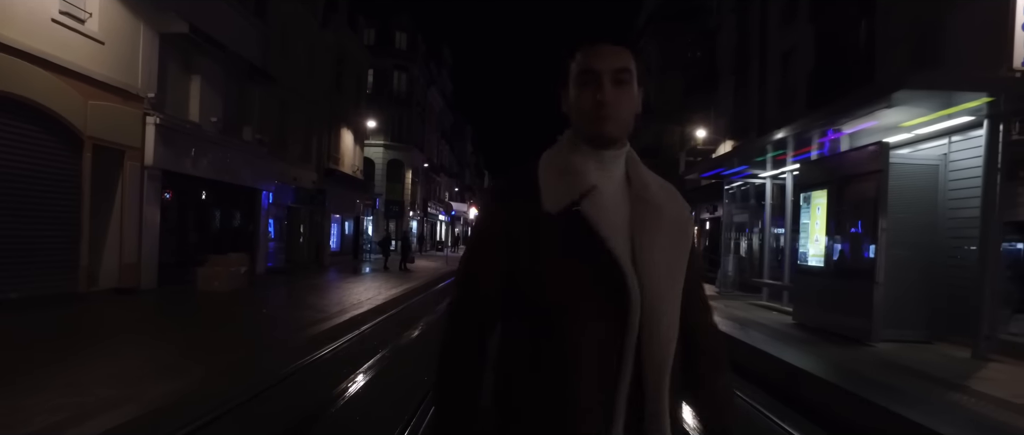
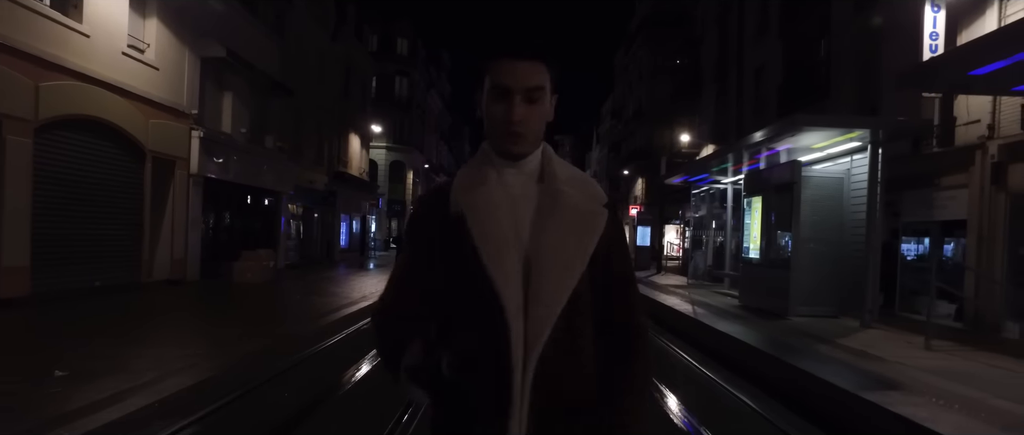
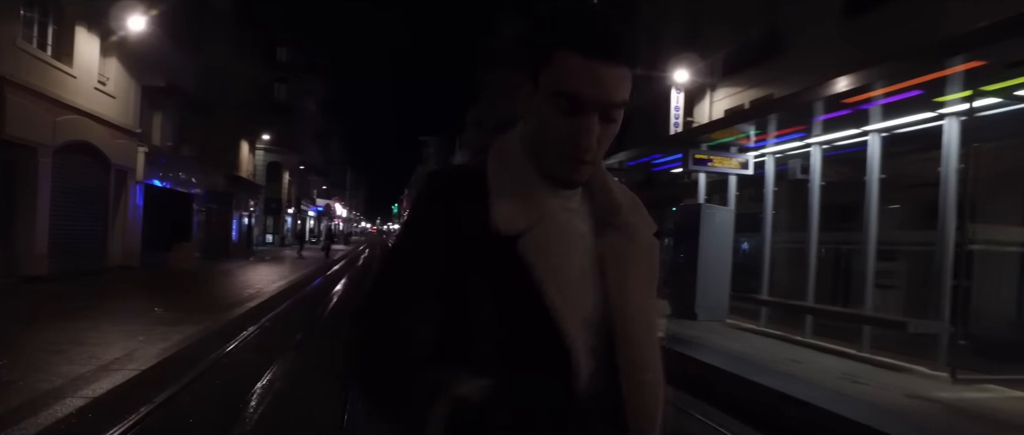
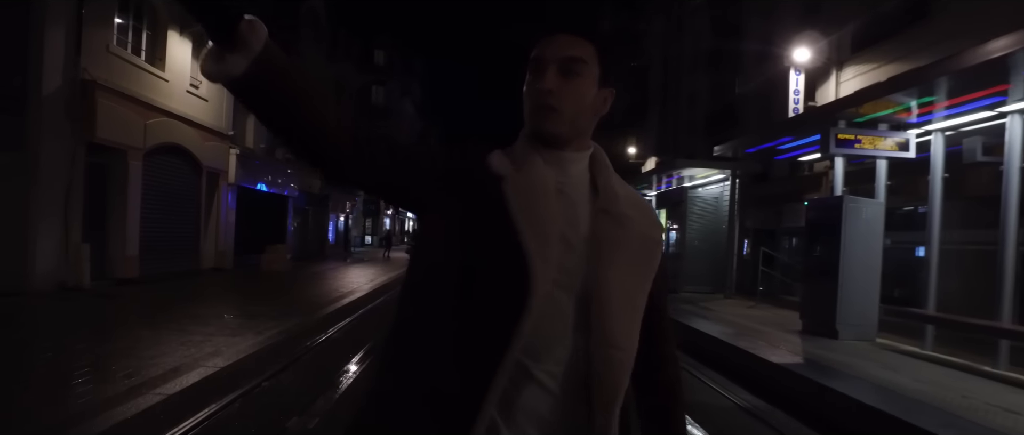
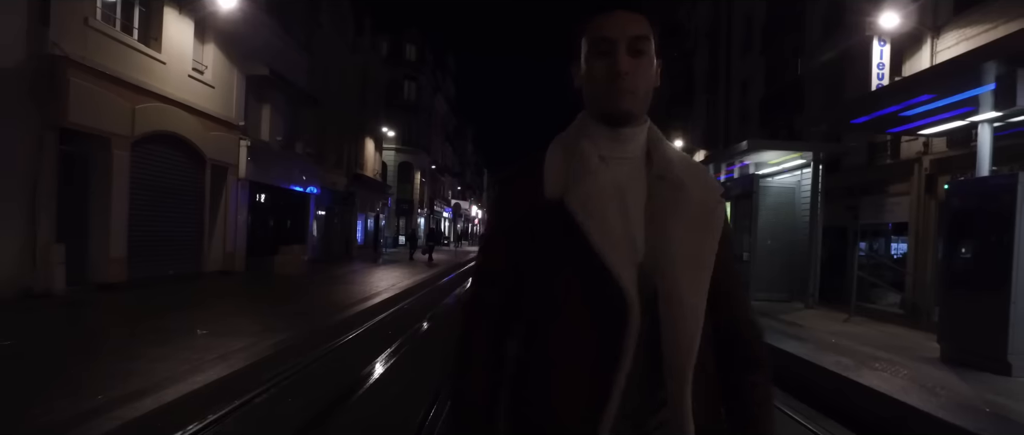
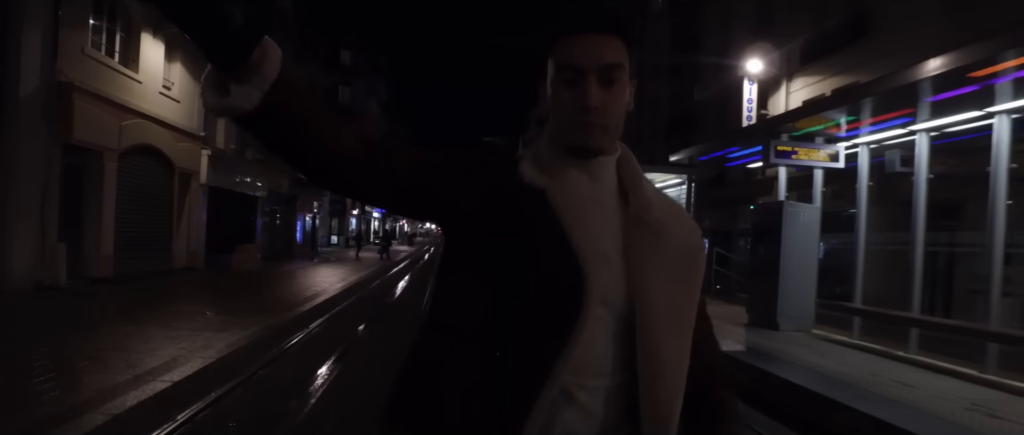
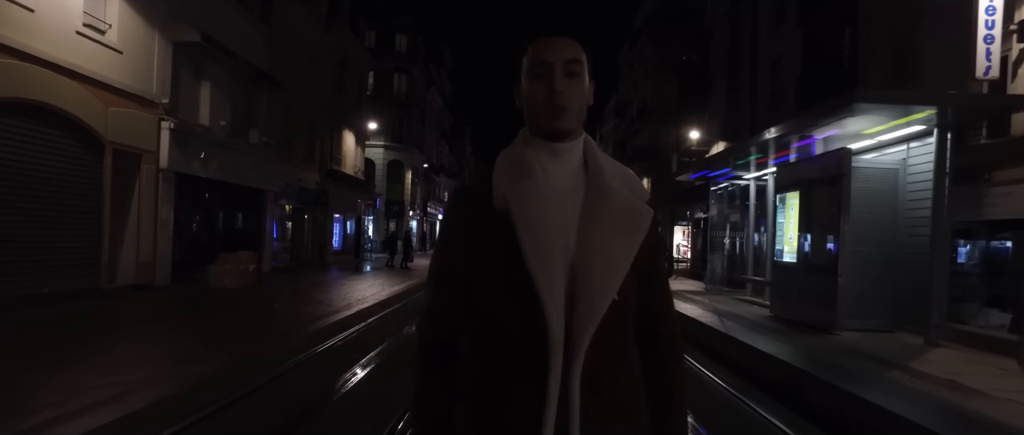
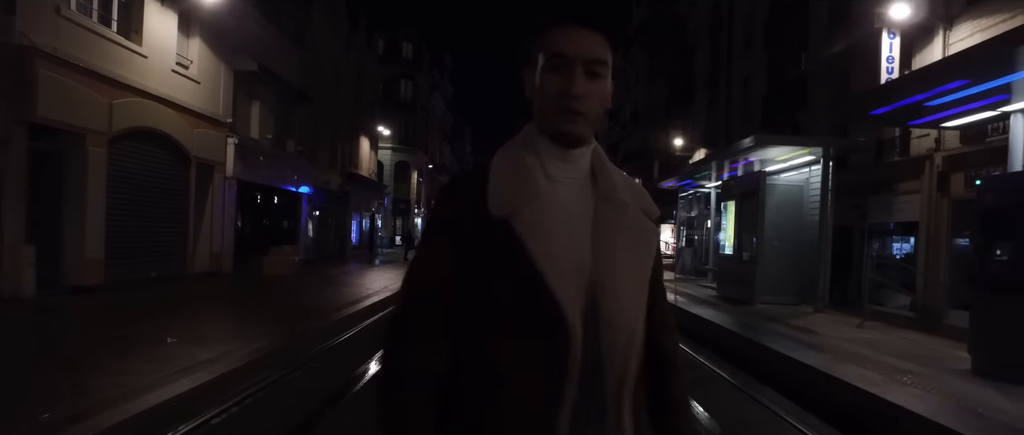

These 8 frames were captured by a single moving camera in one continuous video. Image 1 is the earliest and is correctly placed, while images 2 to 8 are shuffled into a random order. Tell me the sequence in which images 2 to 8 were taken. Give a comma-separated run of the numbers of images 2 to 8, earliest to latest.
7, 2, 8, 5, 4, 6, 3
